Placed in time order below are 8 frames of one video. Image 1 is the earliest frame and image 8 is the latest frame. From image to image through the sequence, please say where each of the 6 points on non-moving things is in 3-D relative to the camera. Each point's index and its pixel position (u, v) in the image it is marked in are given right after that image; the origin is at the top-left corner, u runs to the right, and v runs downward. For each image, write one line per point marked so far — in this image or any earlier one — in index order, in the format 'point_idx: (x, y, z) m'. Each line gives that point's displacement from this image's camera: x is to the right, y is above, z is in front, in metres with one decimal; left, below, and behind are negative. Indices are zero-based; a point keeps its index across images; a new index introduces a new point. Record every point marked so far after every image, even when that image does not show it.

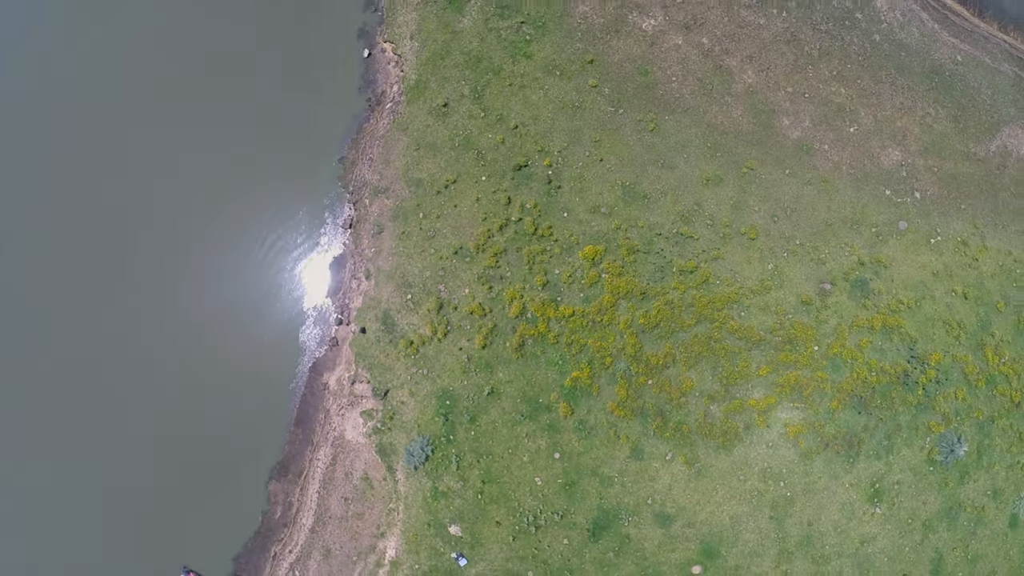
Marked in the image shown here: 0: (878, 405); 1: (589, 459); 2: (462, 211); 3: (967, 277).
0: (+7.9, -2.5, +14.4) m
1: (+1.6, -3.5, +13.9) m
2: (-1.0, +1.6, +14.5) m
3: (+10.6, +0.3, +15.3) m
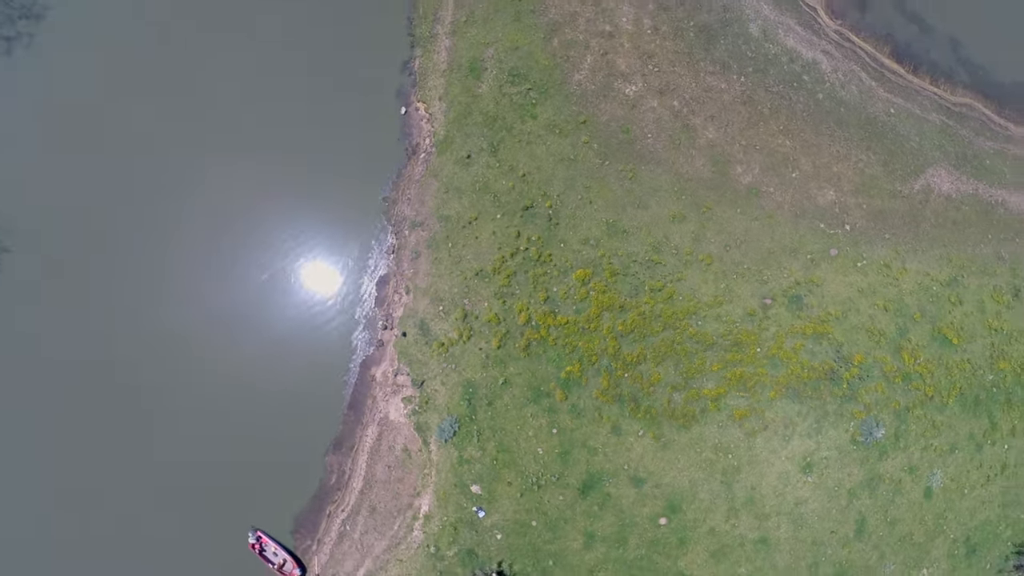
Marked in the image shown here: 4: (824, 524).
0: (+8.1, -2.9, +17.8) m
1: (+1.8, -3.8, +17.5) m
2: (-0.8, +1.3, +18.1) m
3: (+10.8, -0.1, +18.7) m
4: (+8.5, -6.4, +17.6) m
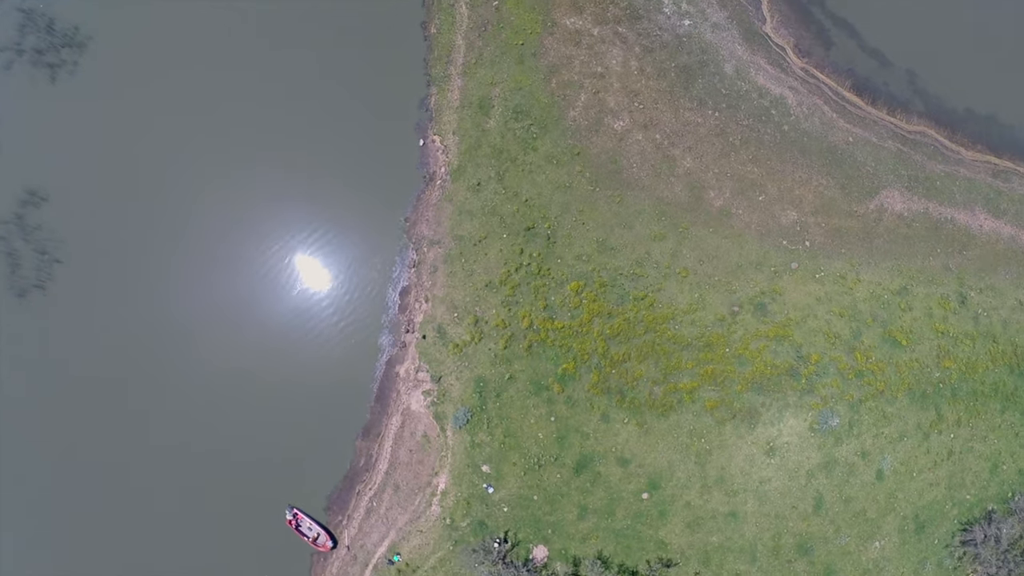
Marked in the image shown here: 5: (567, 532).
0: (+8.2, -3.2, +20.5) m
1: (+1.9, -4.1, +20.2) m
2: (-0.7, +1.0, +20.8) m
3: (+11.0, -0.4, +21.4) m
4: (+8.6, -6.7, +20.3) m
5: (+1.7, -7.5, +20.2) m
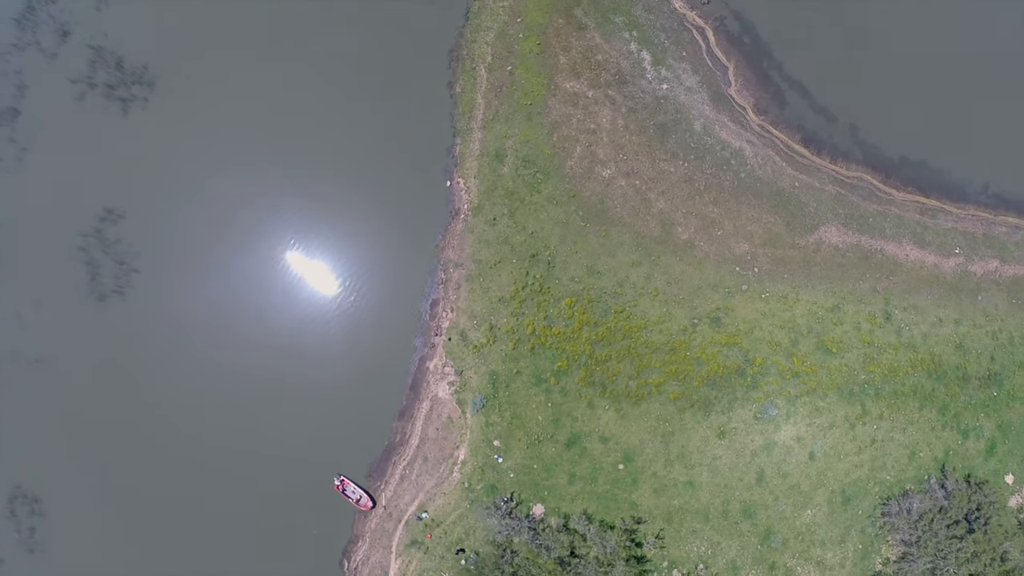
0: (+8.5, -3.8, +25.6) m
1: (+2.2, -4.7, +25.3) m
2: (-0.4, +0.5, +26.0) m
3: (+11.3, -1.1, +26.5) m
4: (+8.8, -7.3, +25.4) m
5: (+1.9, -8.1, +25.4) m
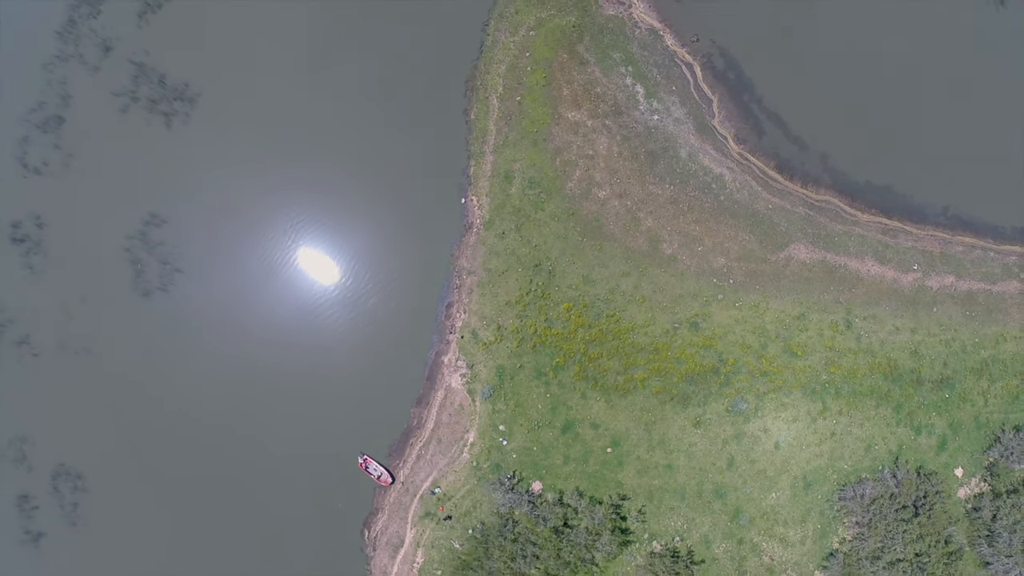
0: (+8.6, -4.2, +29.3) m
1: (+2.3, -5.0, +29.0) m
2: (-0.1, +0.2, +29.7) m
3: (+11.5, -1.6, +30.2) m
4: (+8.9, -7.7, +29.0) m
5: (+2.0, -8.4, +29.0) m
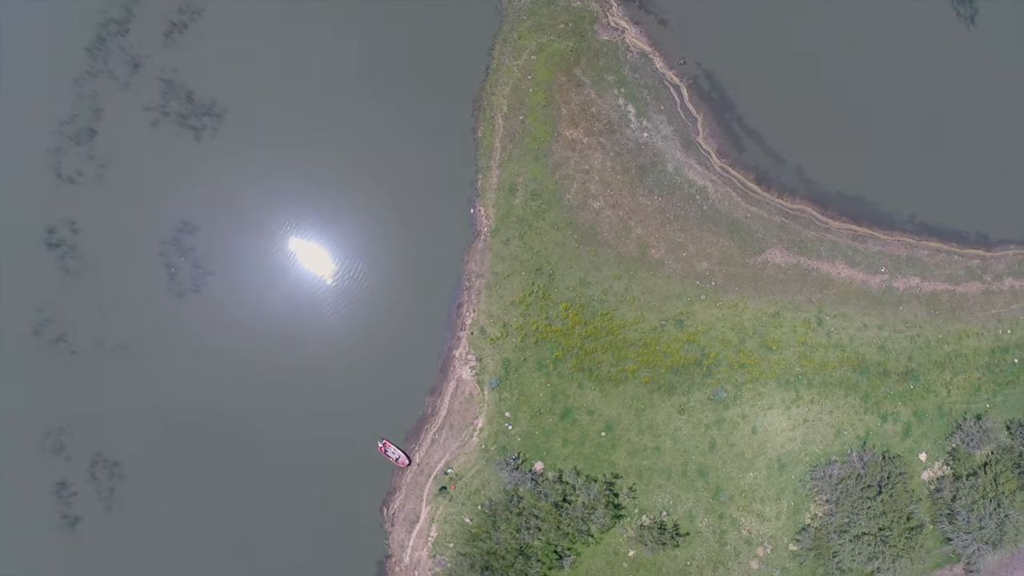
0: (+8.9, -4.3, +32.6) m
1: (+2.5, -5.1, +32.3) m
2: (+0.1, +0.1, +33.0) m
3: (+11.7, -1.6, +33.5) m
4: (+9.1, -7.8, +32.4) m
5: (+2.2, -8.5, +32.4) m
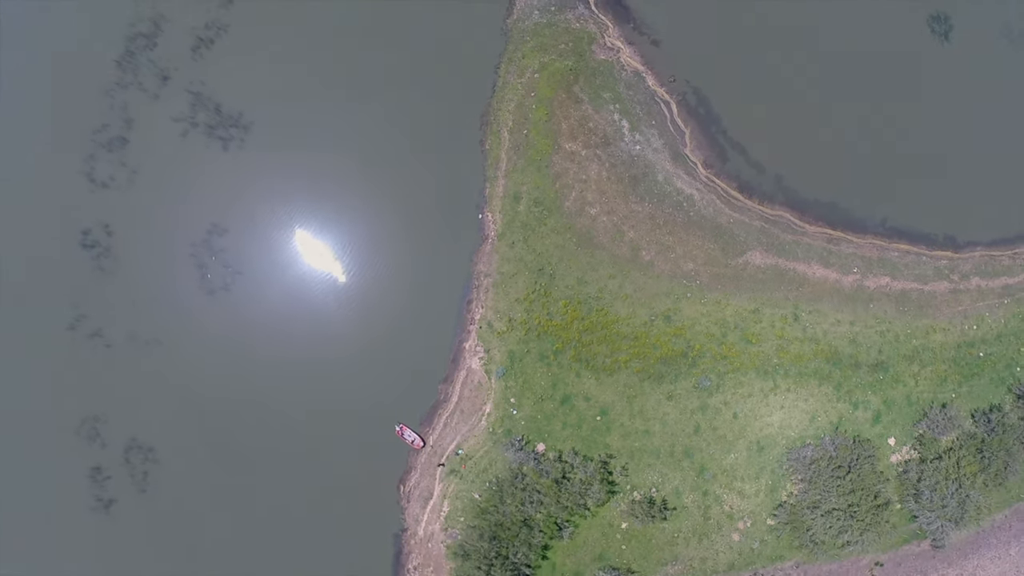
0: (+9.1, -4.2, +36.1) m
1: (+2.8, -5.0, +35.8) m
2: (+0.4, +0.2, +36.5) m
3: (+12.0, -1.6, +37.0) m
4: (+9.4, -7.7, +35.9) m
5: (+2.4, -8.4, +35.9) m
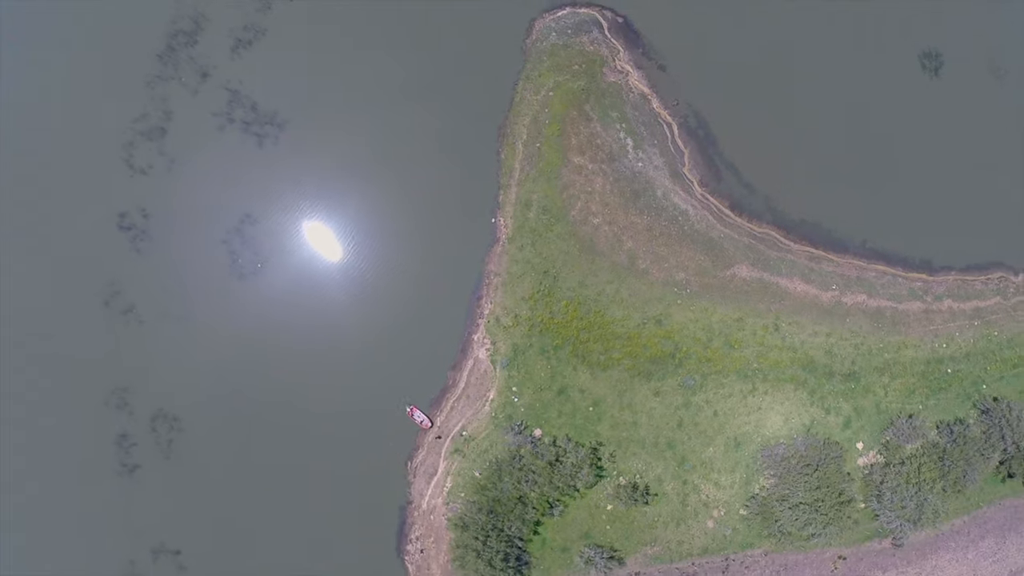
0: (+9.3, -4.7, +39.8) m
1: (+2.9, -5.1, +39.5) m
2: (+0.8, +0.3, +40.1) m
3: (+12.3, -2.1, +40.7) m
4: (+9.4, -8.2, +39.6) m
5: (+2.4, -8.5, +39.5) m
